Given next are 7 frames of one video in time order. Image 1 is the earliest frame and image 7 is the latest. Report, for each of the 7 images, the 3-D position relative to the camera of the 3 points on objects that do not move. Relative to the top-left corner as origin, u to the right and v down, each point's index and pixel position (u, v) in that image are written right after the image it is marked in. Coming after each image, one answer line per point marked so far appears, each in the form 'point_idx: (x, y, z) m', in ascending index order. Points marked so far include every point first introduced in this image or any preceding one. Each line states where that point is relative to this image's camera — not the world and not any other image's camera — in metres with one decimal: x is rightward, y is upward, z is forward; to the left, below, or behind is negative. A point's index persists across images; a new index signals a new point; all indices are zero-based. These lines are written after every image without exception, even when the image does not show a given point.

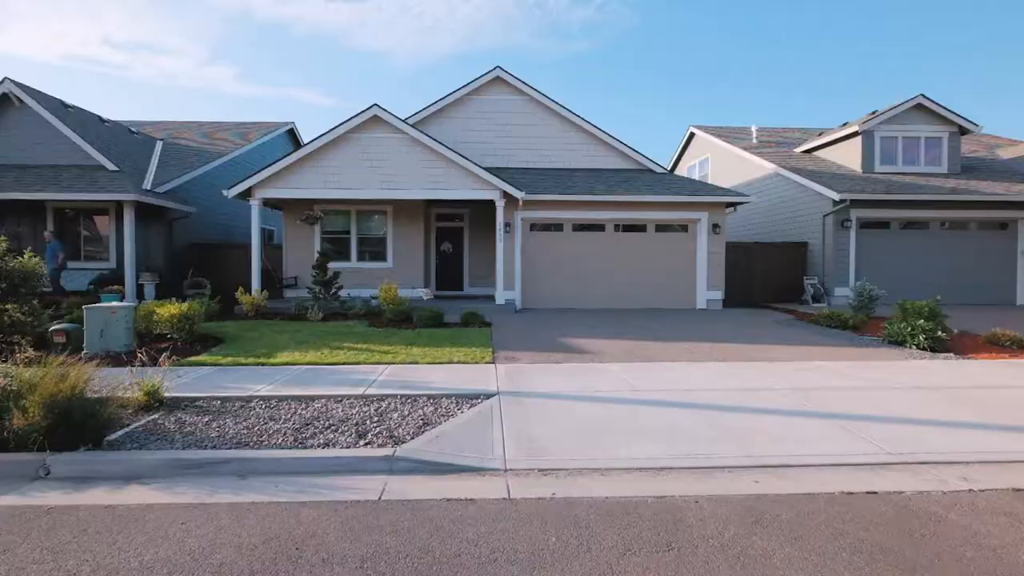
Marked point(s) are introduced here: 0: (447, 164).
0: (-2.2, +4.2, +18.7) m
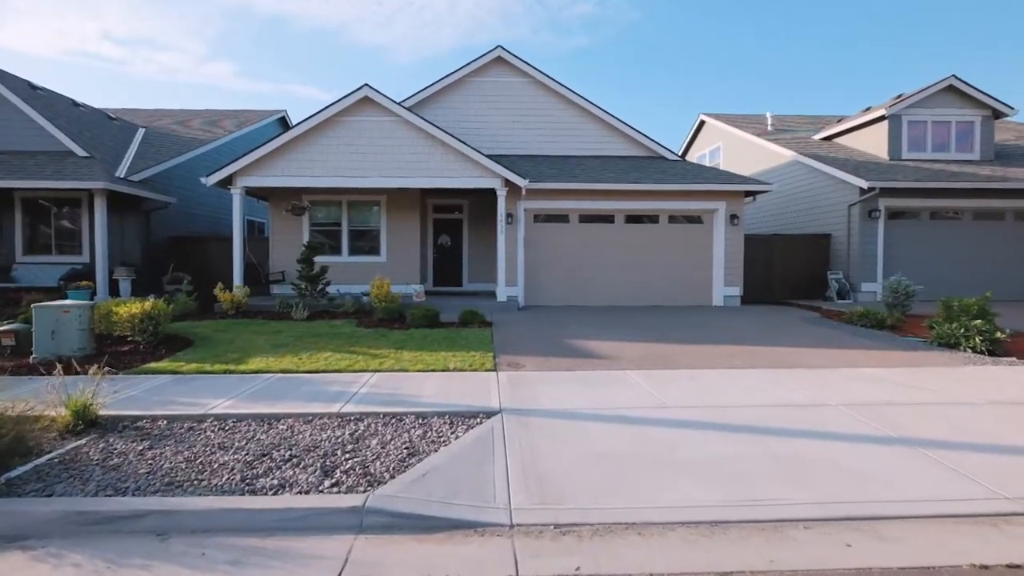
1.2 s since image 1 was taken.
0: (-2.1, +4.4, +17.3) m
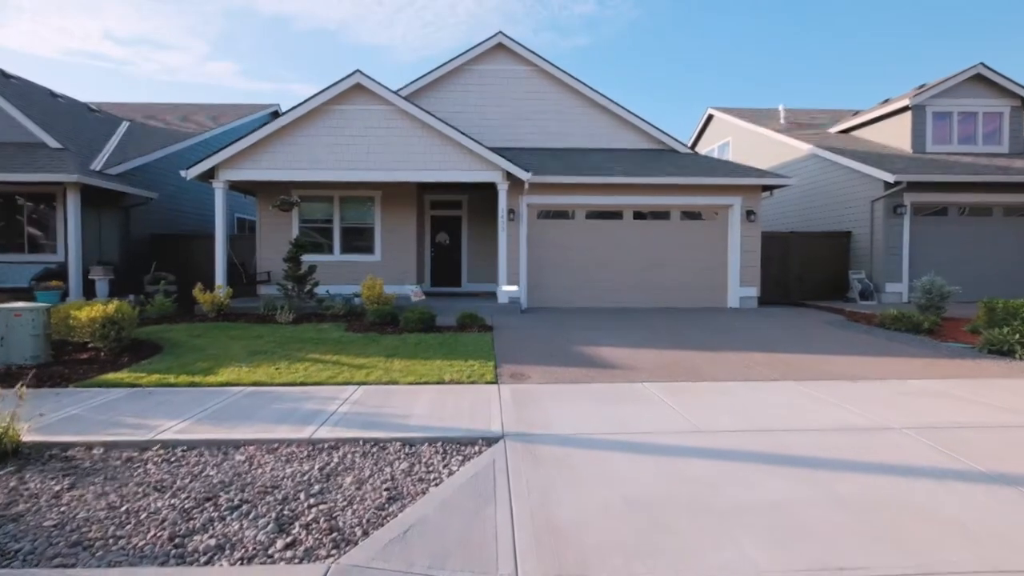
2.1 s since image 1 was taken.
0: (-2.1, +4.3, +16.2) m
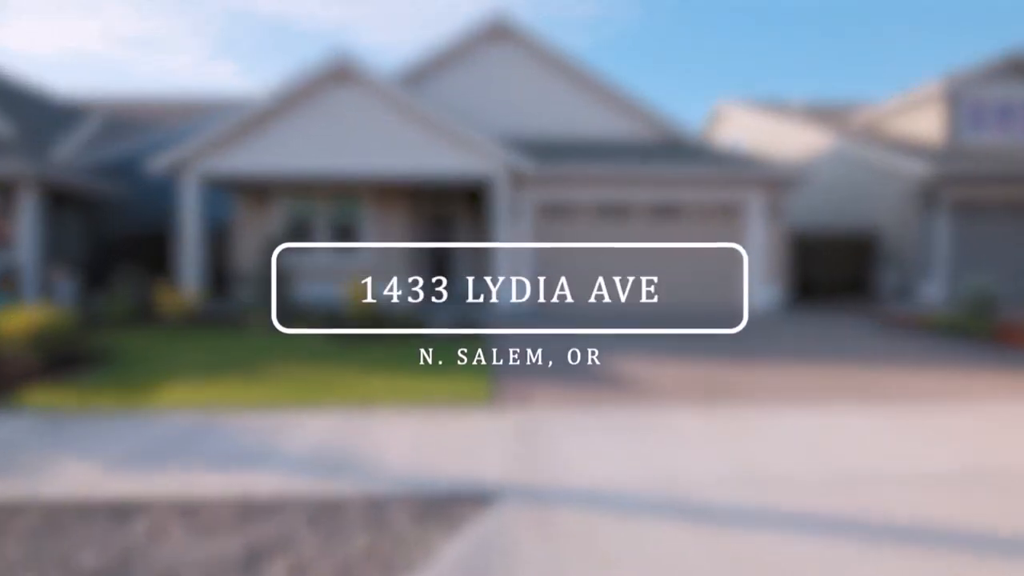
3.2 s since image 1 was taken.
0: (-2.1, +4.3, +14.8) m
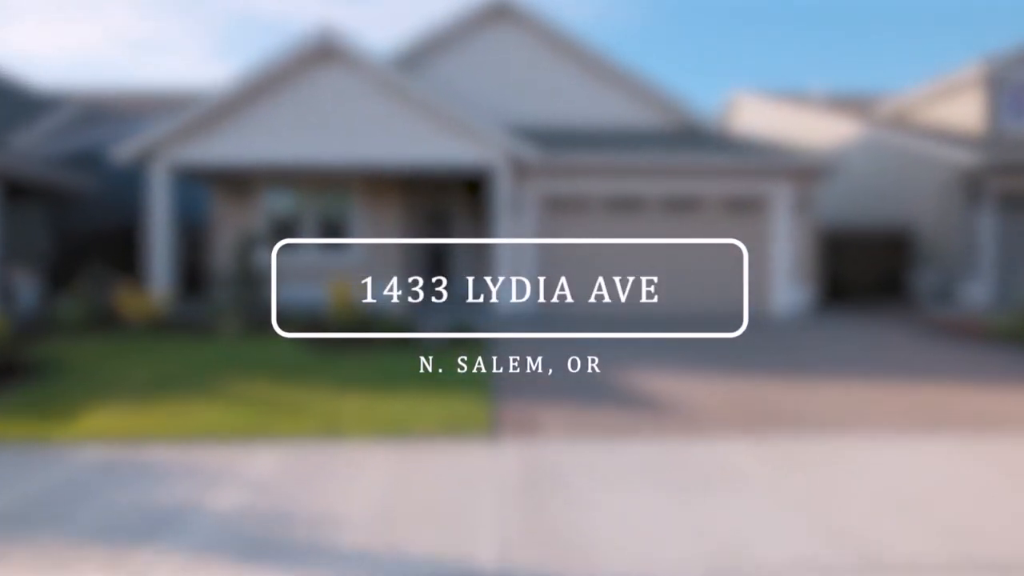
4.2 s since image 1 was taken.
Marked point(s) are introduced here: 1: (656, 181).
0: (-2.0, +4.3, +13.4) m
1: (+3.7, +2.8, +14.0) m
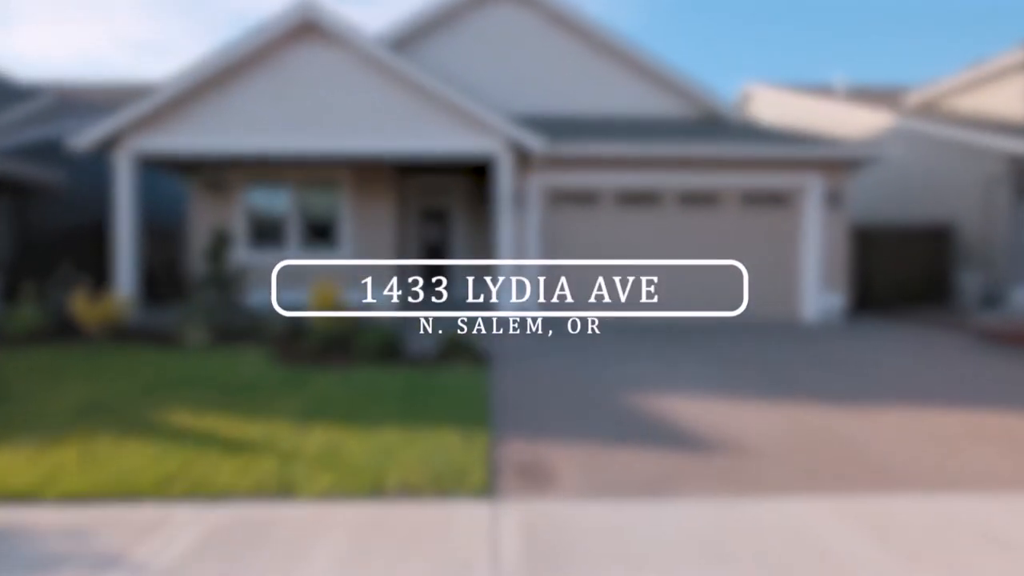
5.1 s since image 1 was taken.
0: (-2.0, +4.2, +12.2) m
1: (+3.8, +2.7, +12.7) m
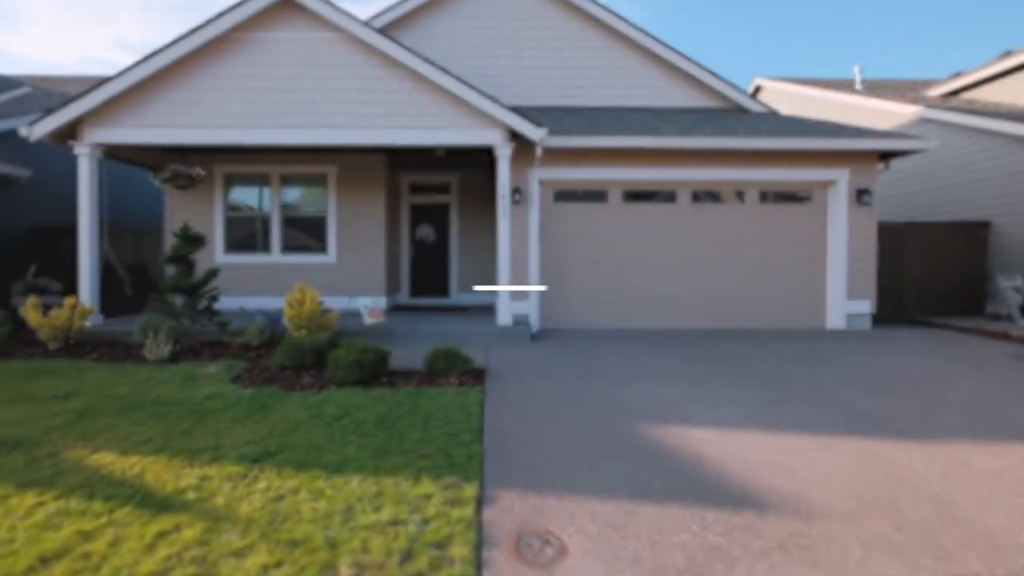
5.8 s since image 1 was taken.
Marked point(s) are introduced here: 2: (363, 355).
0: (-2.0, +4.1, +11.1) m
1: (+3.8, +2.6, +11.7) m
2: (-1.9, -0.8, +6.7) m
